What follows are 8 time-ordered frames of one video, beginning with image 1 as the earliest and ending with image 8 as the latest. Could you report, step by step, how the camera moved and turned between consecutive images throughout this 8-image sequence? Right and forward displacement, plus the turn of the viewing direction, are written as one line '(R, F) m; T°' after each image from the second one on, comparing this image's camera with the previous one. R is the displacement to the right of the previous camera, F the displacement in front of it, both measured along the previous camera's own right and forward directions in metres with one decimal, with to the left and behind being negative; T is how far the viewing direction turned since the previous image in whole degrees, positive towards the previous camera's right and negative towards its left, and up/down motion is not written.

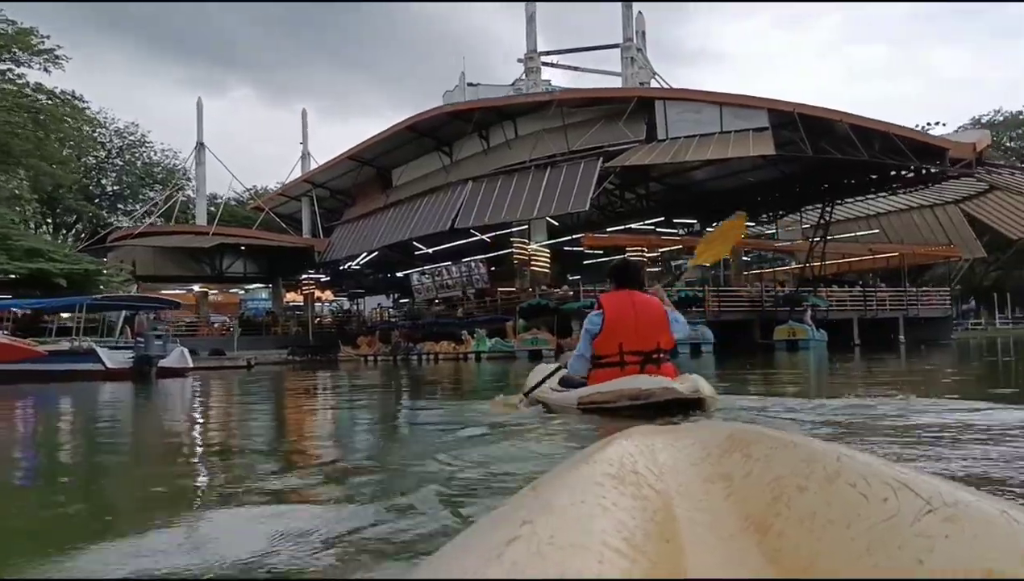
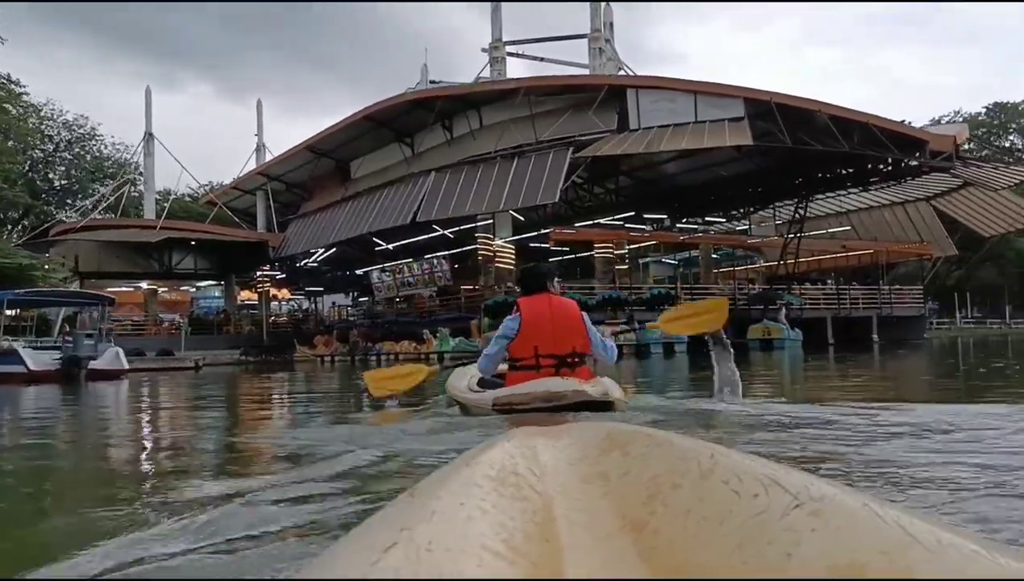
(-0.1, +0.9) m; +2°
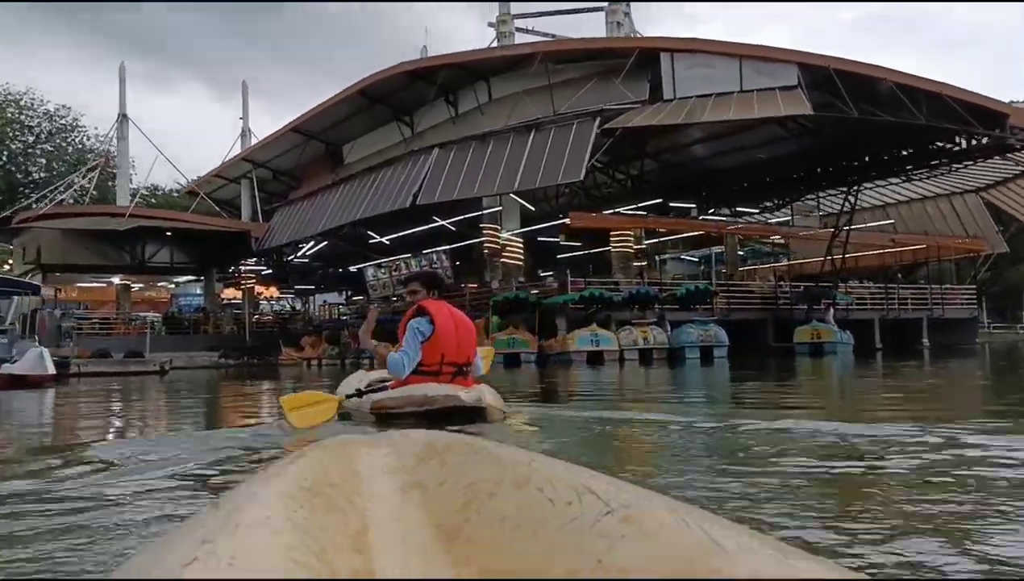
(-0.3, +2.3) m; 0°
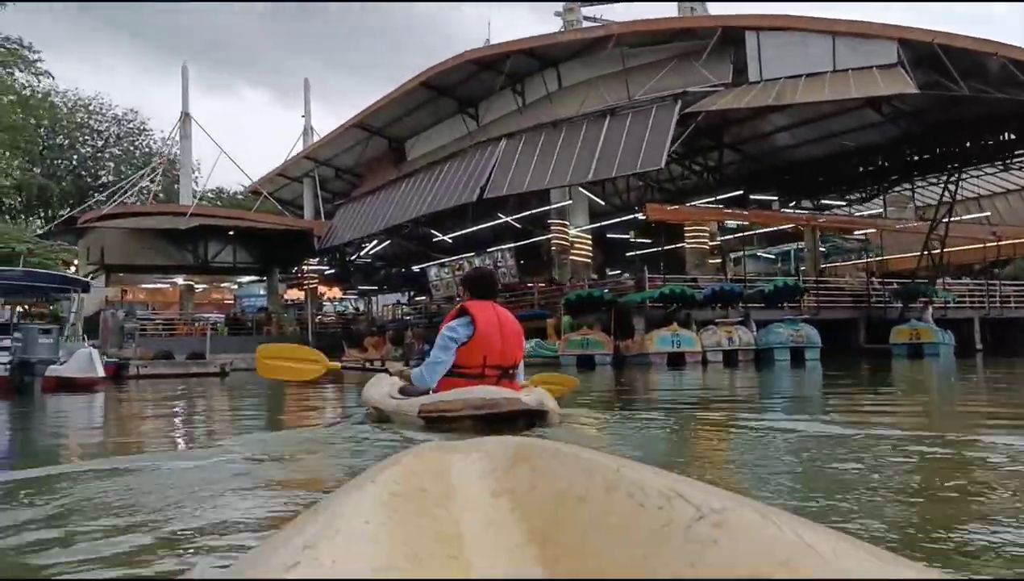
(-0.2, +0.9) m; -4°
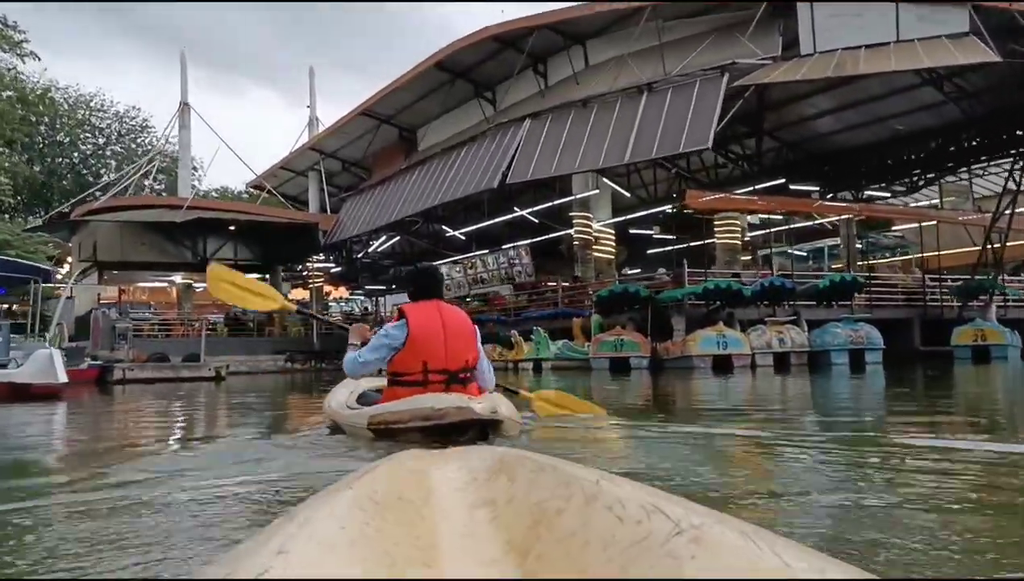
(-0.3, +1.4) m; 0°
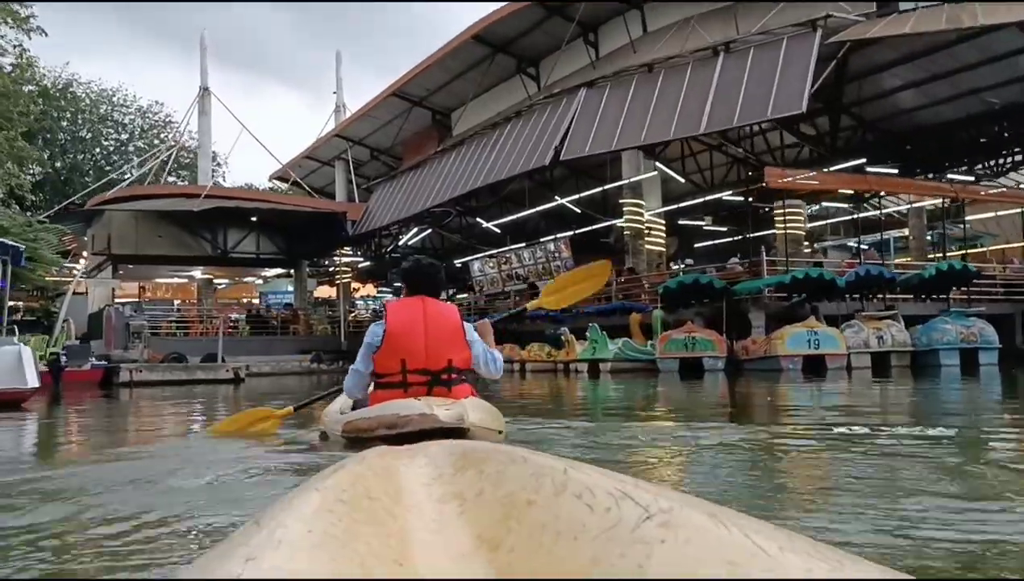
(-0.4, +1.5) m; -1°
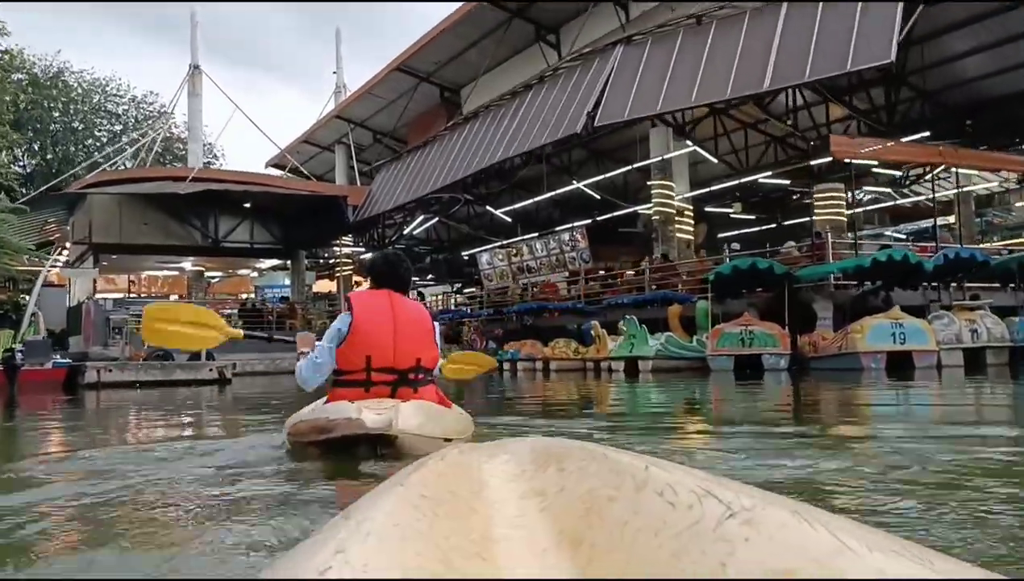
(-0.3, +1.6) m; 0°
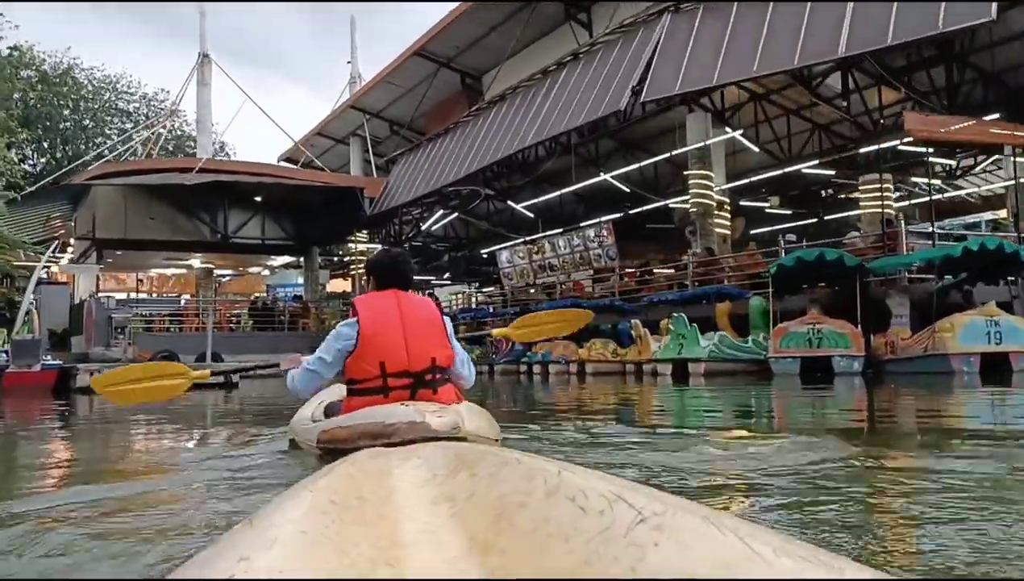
(-0.2, +1.0) m; -1°
